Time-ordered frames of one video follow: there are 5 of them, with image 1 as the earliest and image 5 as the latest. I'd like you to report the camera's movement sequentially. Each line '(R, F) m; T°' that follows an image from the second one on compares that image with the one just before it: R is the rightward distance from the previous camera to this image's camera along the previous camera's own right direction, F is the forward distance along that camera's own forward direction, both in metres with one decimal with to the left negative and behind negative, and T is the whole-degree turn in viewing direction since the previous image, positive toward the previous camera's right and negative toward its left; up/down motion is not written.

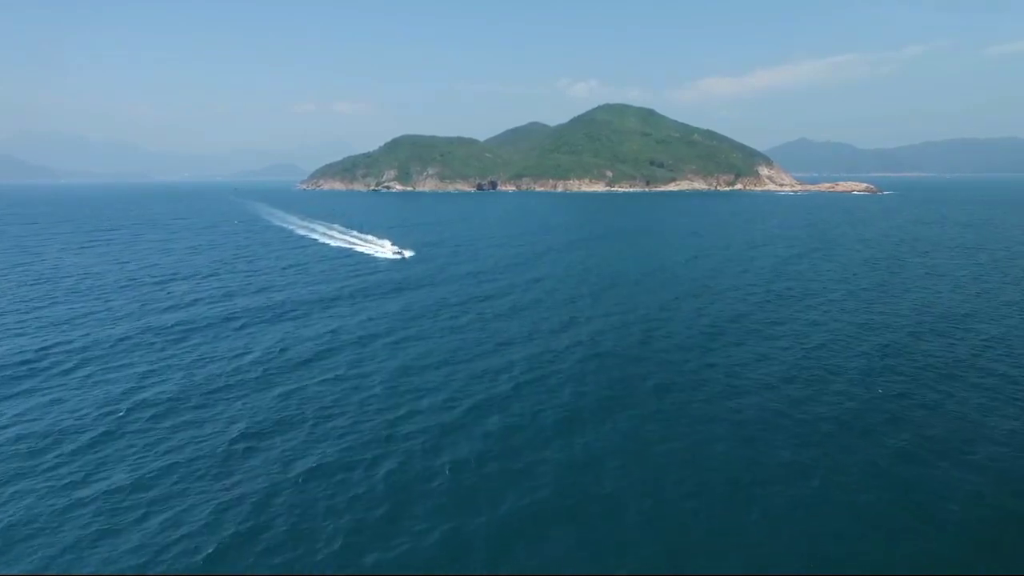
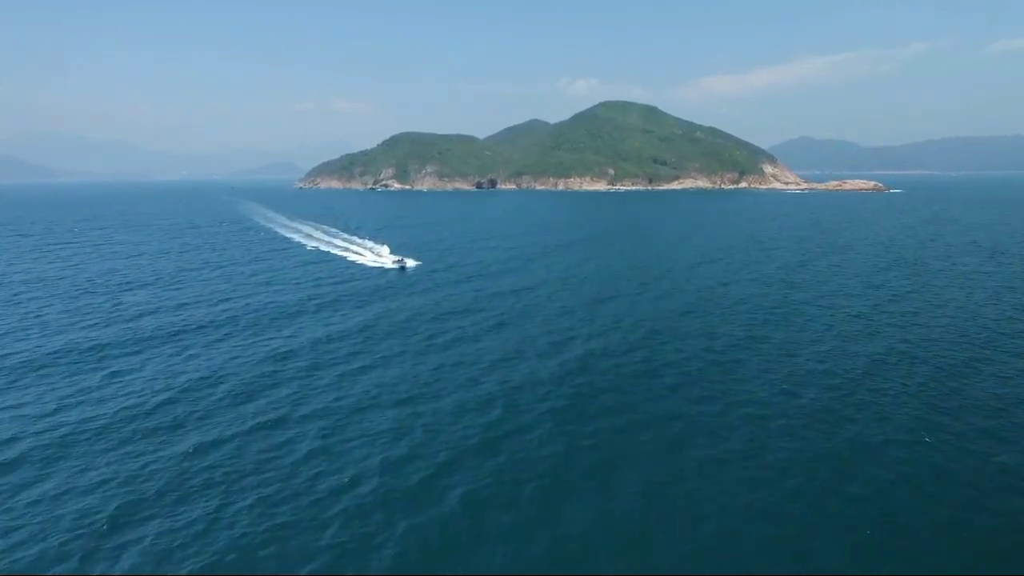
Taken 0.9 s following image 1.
(+1.4, +10.3) m; 0°
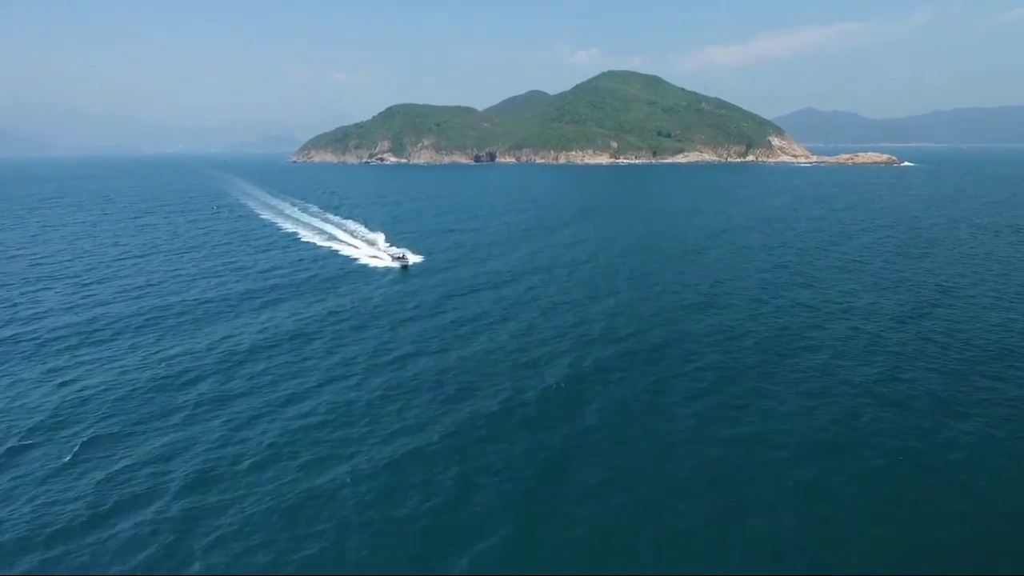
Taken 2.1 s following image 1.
(+2.1, +13.6) m; 0°
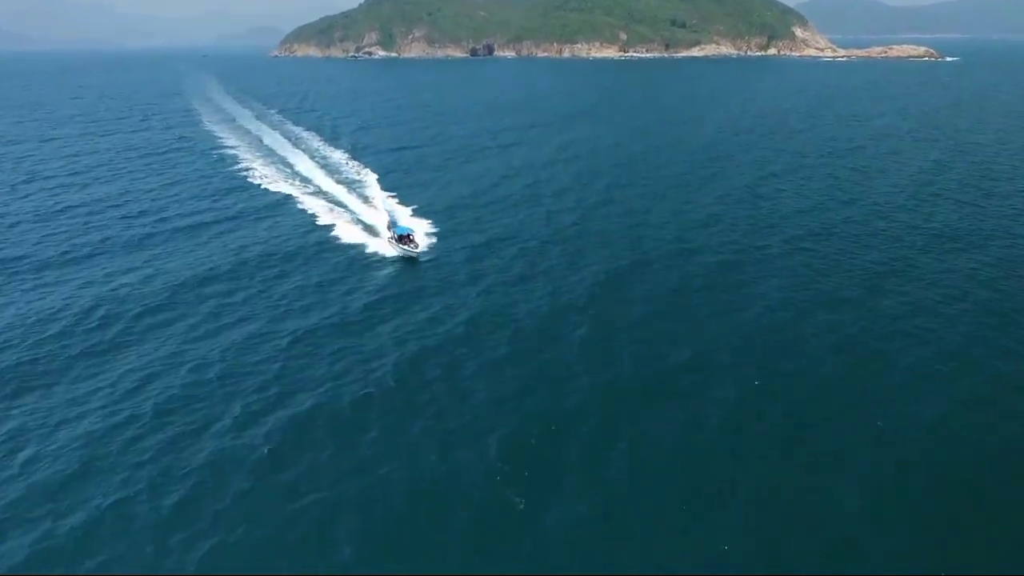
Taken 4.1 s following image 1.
(+3.1, +23.8) m; 0°
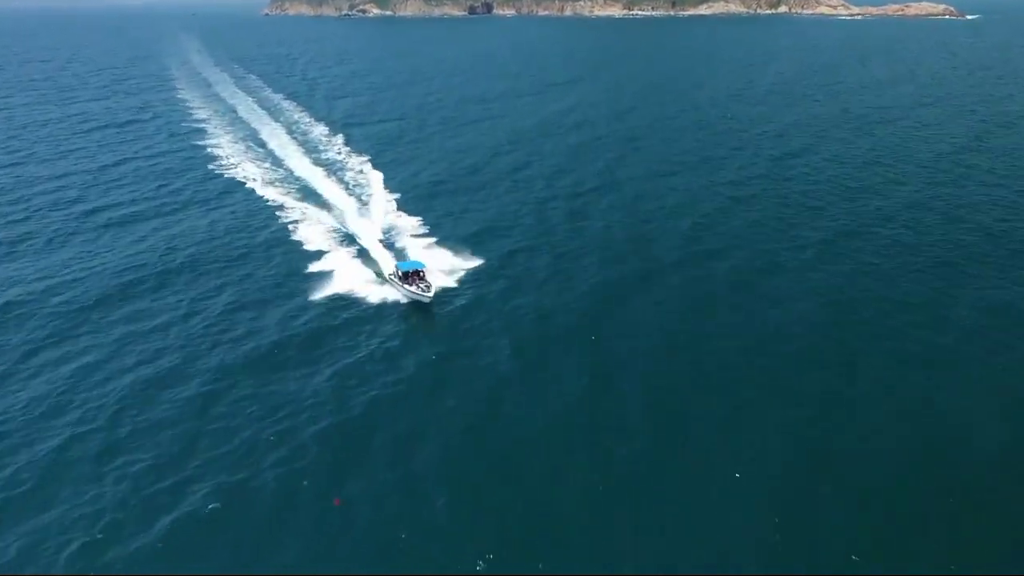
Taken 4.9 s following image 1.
(+1.2, +9.0) m; 0°
